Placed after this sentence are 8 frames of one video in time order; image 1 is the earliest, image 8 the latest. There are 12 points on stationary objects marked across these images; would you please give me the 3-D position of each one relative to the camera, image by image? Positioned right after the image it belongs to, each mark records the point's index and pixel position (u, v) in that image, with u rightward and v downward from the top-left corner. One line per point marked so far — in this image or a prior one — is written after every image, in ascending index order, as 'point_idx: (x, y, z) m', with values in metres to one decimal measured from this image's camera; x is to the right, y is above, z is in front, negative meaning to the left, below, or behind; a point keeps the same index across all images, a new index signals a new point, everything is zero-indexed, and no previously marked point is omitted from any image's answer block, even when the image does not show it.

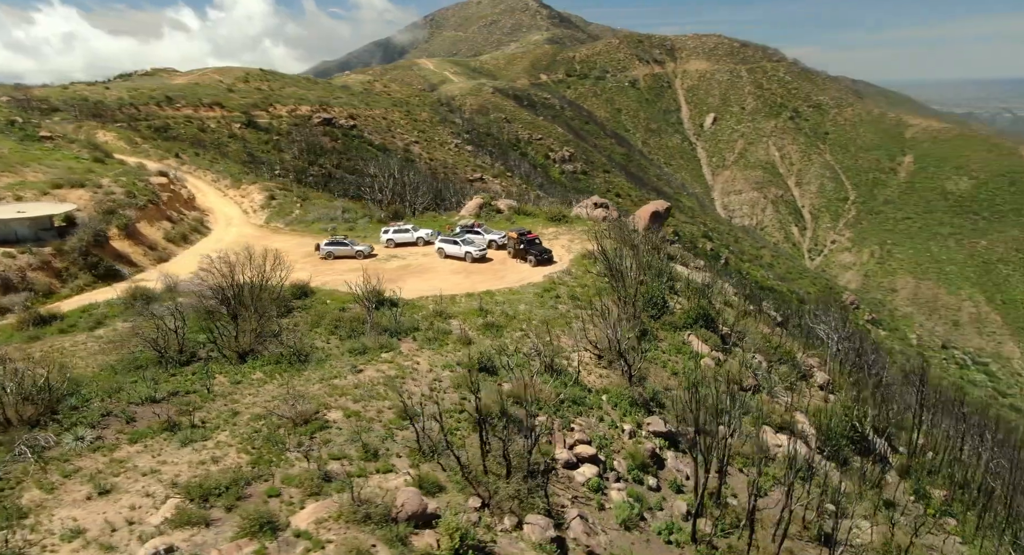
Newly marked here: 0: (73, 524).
0: (-10.4, -5.9, +15.1) m
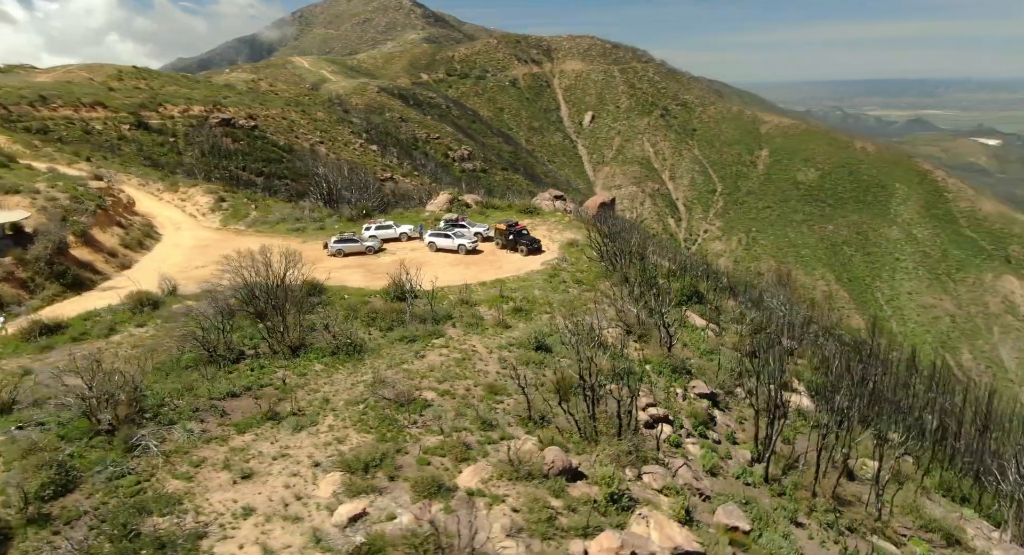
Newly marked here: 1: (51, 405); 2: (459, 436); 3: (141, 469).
0: (-6.7, -5.6, +15.5) m
1: (-14.5, -4.1, +19.7) m
2: (-1.4, -4.7, +18.4) m
3: (-9.9, -5.2, +16.7) m
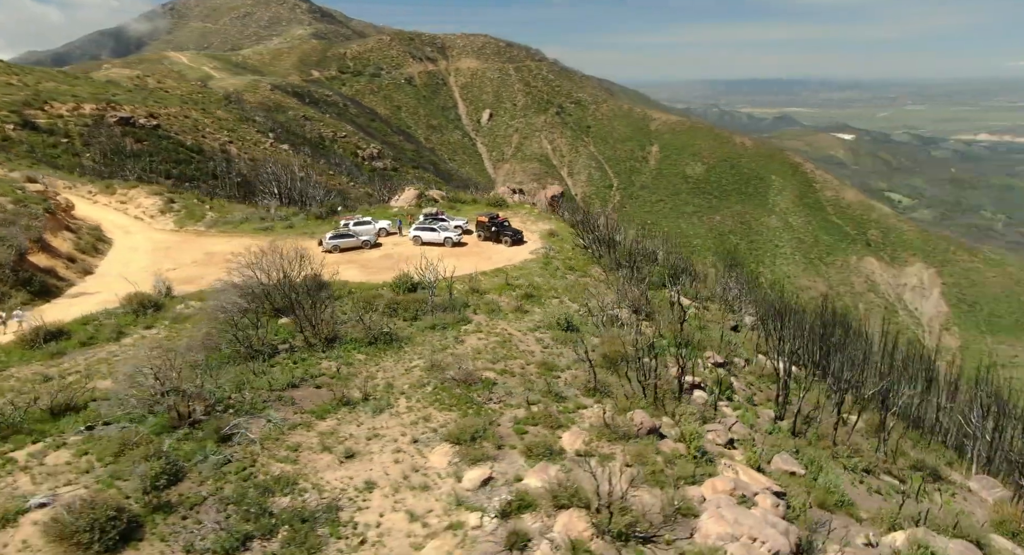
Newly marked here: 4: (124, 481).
0: (-3.9, -5.2, +16.1) m
1: (-12.2, -4.0, +19.3) m
2: (+1.0, -4.1, +19.7) m
3: (-7.3, -4.9, +16.9) m
4: (-9.7, -5.0, +15.5) m
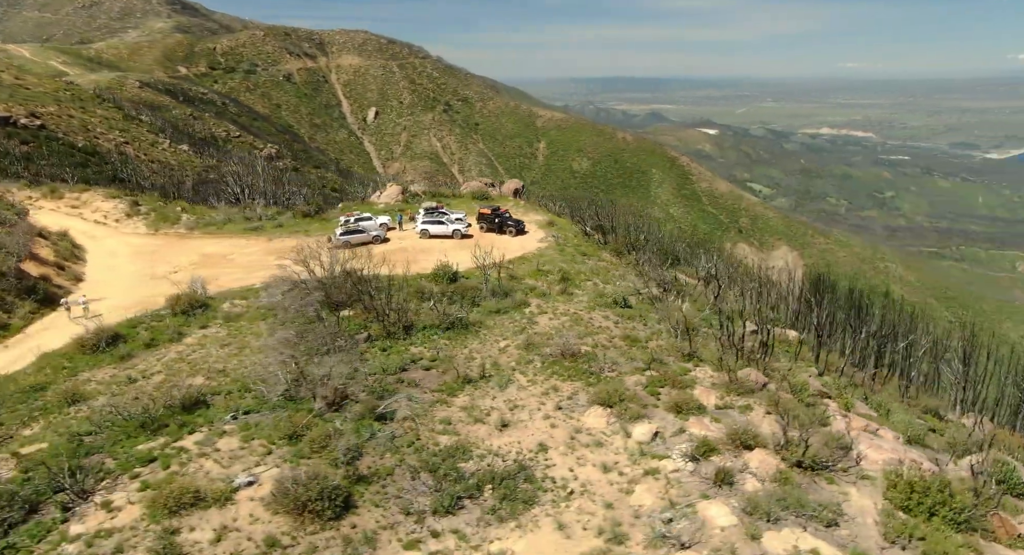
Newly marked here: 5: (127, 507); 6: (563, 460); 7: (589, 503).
0: (+0.5, -4.6, +17.2) m
1: (-8.2, -3.7, +19.5) m
2: (+4.9, -3.3, +21.3) m
3: (-3.0, -4.4, +17.6) m
4: (-5.2, -4.6, +16.0) m
5: (-8.6, -5.1, +14.0) m
6: (+1.4, -4.8, +16.4) m
7: (+2.0, -5.2, +14.5) m
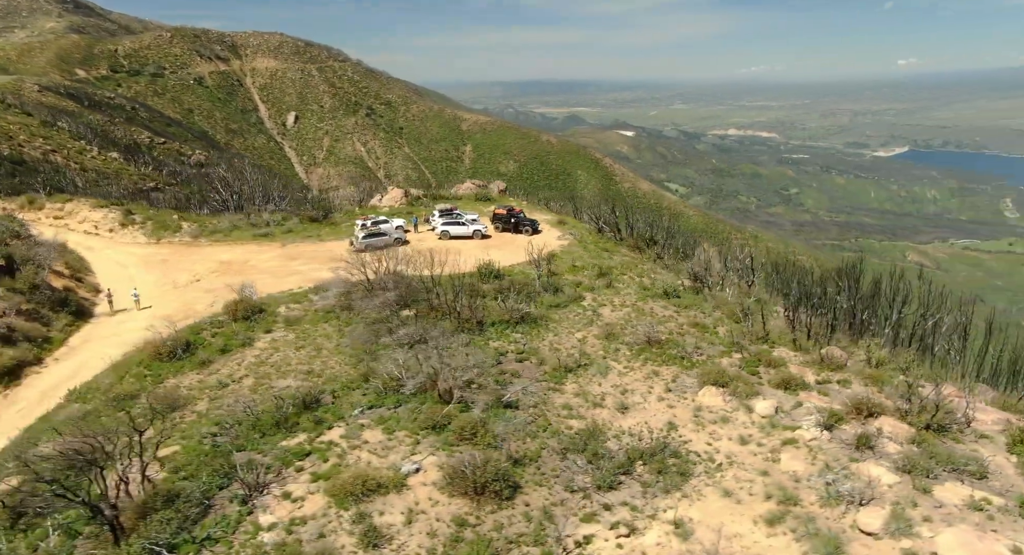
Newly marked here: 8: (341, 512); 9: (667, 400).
0: (+4.2, -4.2, +18.1) m
1: (-4.6, -3.6, +19.8) m
2: (+8.3, -2.9, +22.5) m
3: (+0.7, -4.1, +18.3) m
4: (-1.4, -4.4, +16.5) m
5: (-4.6, -5.0, +14.3) m
6: (+5.1, -4.4, +17.3) m
7: (+5.9, -4.8, +15.5) m
8: (-3.8, -5.2, +13.9) m
9: (+4.8, -3.8, +19.3) m
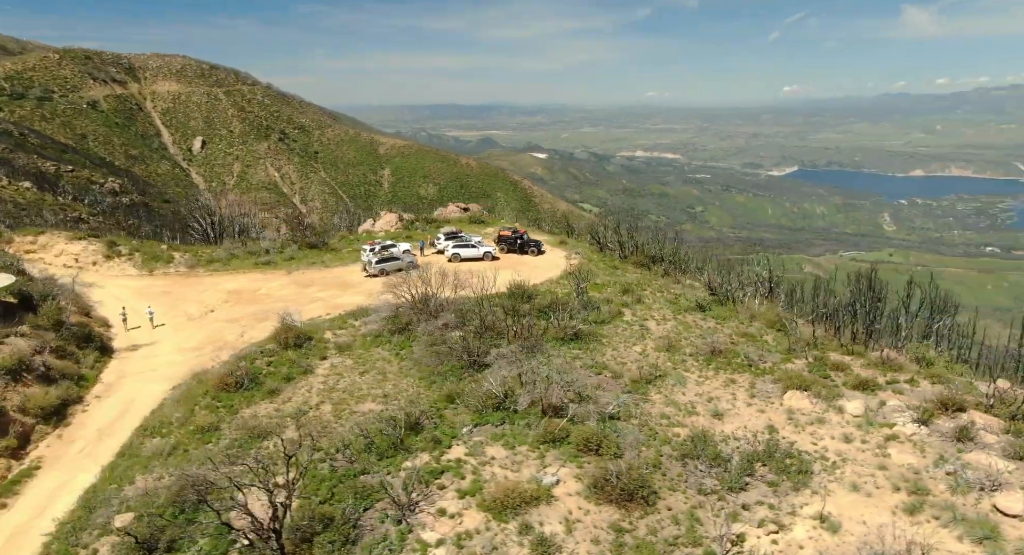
0: (+7.4, -4.6, +18.9) m
1: (-1.5, -4.3, +20.0) m
2: (+11.1, -3.2, +23.7) m
3: (+3.9, -4.6, +18.9) m
4: (+2.0, -4.9, +16.9) m
5: (-1.1, -5.5, +14.5) m
6: (+8.4, -4.7, +18.2) m
7: (+9.3, -5.0, +16.4) m
8: (-0.2, -5.6, +14.1) m
9: (+7.9, -4.2, +20.2) m
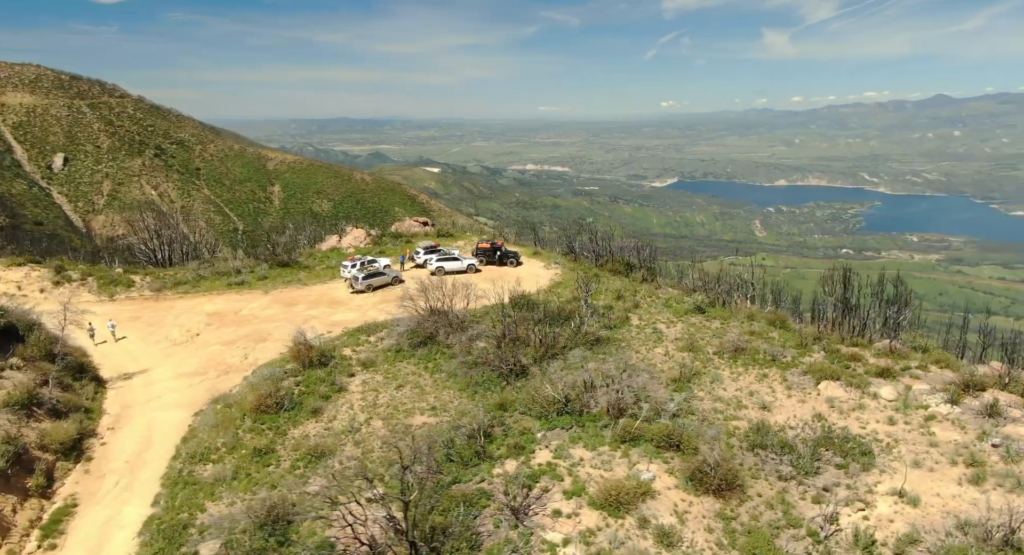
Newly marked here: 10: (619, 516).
0: (+9.5, -4.6, +20.3) m
1: (+0.5, -4.6, +20.4) m
2: (+12.7, -3.2, +25.5) m
3: (+6.1, -4.7, +19.9) m
4: (+4.4, -5.0, +17.7) m
5: (+1.6, -5.6, +15.0) m
6: (+10.6, -4.6, +19.7) m
7: (+11.7, -4.8, +18.0) m
8: (+2.5, -5.7, +14.7) m
9: (+9.9, -4.2, +21.7) m
10: (+2.6, -5.7, +14.8) m
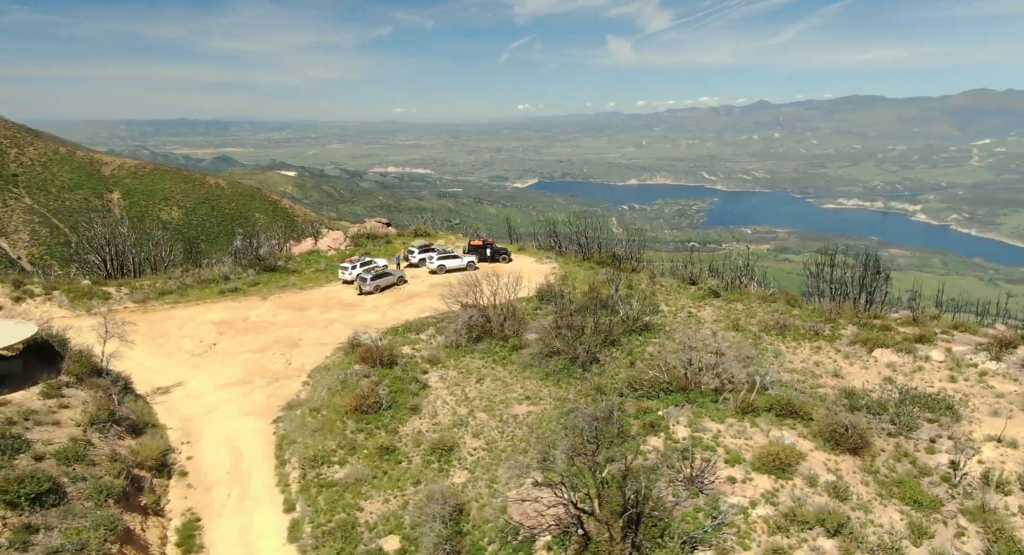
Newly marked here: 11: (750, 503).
0: (+13.4, -3.8, +22.7) m
1: (+4.4, -4.2, +21.7) m
2: (+15.8, -2.3, +28.2) m
3: (+10.0, -4.1, +21.8) m
4: (+8.6, -4.4, +19.5) m
5: (+6.3, -5.2, +16.4) m
6: (+14.5, -3.8, +22.2) m
7: (+15.8, -4.0, +20.7) m
8: (+7.2, -5.3, +16.3) m
9: (+13.5, -3.4, +24.1) m
10: (+7.2, -5.2, +16.4) m
11: (+6.0, -5.6, +15.6) m
